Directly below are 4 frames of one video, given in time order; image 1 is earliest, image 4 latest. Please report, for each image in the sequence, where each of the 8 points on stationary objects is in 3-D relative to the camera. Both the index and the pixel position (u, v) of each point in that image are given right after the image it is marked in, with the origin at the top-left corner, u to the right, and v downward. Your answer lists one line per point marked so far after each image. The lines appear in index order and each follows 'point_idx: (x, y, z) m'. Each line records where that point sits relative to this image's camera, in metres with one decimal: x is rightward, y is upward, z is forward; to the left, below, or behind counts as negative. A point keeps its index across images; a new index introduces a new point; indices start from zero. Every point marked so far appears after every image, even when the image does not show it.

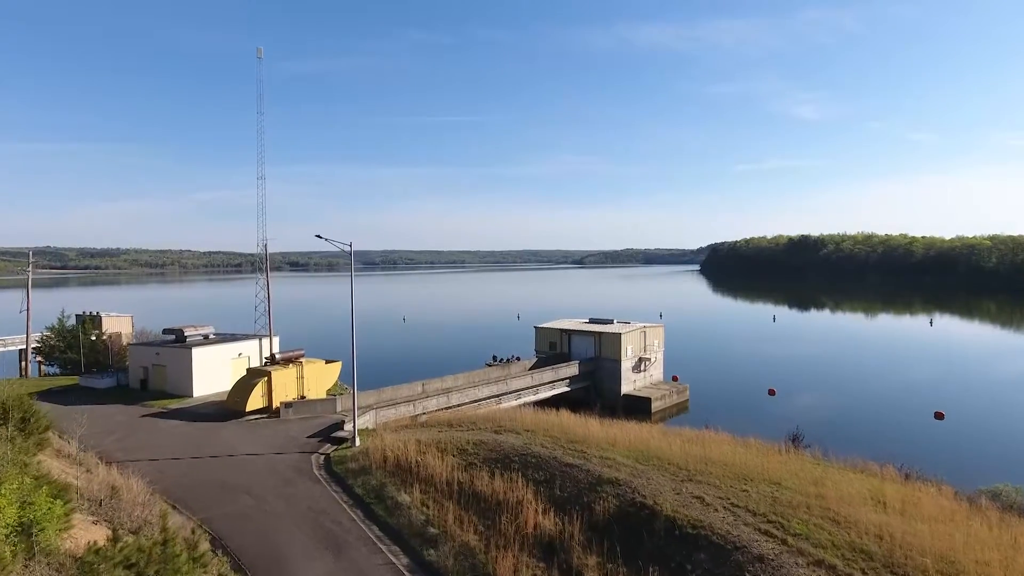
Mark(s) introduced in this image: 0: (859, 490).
0: (+6.0, -3.5, +10.6) m
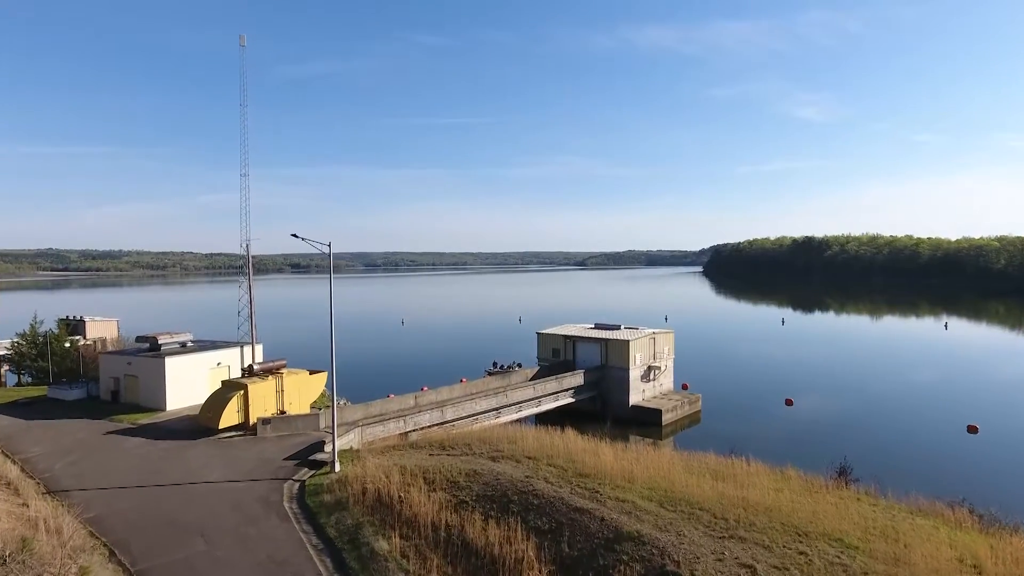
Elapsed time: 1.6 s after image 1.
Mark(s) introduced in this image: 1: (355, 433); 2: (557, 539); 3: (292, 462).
0: (+5.9, -3.6, +8.5) m
1: (-5.0, -4.6, +19.5) m
2: (+0.7, -3.9, +9.6) m
3: (-6.2, -4.9, +17.5) m
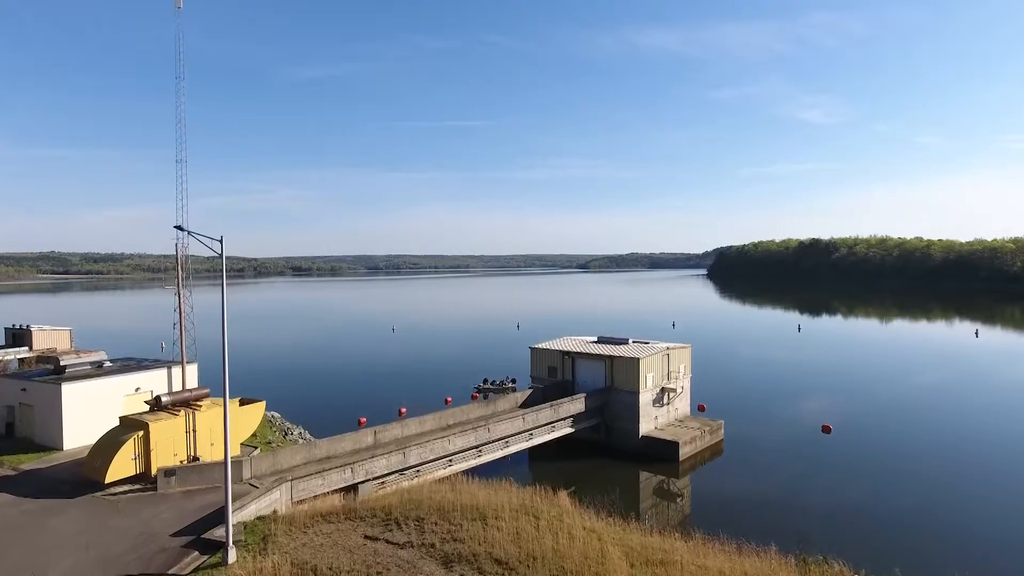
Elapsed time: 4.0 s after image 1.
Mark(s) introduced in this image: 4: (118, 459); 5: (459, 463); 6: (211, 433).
0: (+5.3, -3.8, +3.7) m
1: (-5.5, -4.8, +14.7) m
2: (+0.1, -4.1, +4.8) m
3: (-6.8, -5.2, +12.7) m
4: (-10.0, -4.3, +15.7) m
5: (-1.7, -5.5, +19.6) m
6: (-8.7, -4.2, +17.9) m
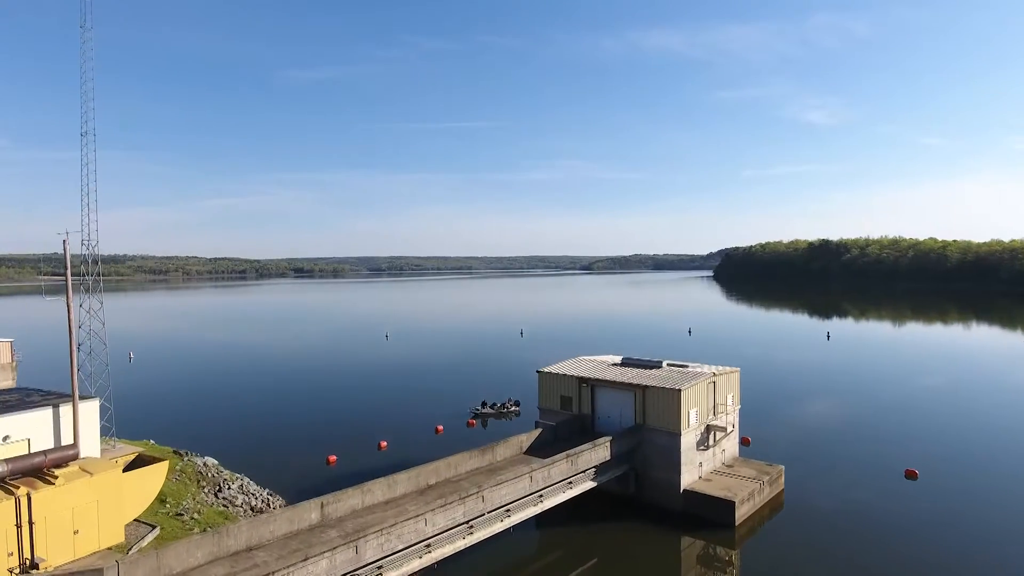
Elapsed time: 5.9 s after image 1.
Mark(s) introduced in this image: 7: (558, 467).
0: (+5.3, -4.1, -2.0) m
1: (-5.5, -5.1, +9.0) m
2: (+0.1, -4.4, -0.9) m
3: (-6.7, -5.5, +7.0) m
4: (-10.0, -4.6, +10.1) m
5: (-1.6, -5.9, +13.9) m
6: (-8.7, -4.5, +12.3) m
7: (+1.3, -5.0, +17.1) m
